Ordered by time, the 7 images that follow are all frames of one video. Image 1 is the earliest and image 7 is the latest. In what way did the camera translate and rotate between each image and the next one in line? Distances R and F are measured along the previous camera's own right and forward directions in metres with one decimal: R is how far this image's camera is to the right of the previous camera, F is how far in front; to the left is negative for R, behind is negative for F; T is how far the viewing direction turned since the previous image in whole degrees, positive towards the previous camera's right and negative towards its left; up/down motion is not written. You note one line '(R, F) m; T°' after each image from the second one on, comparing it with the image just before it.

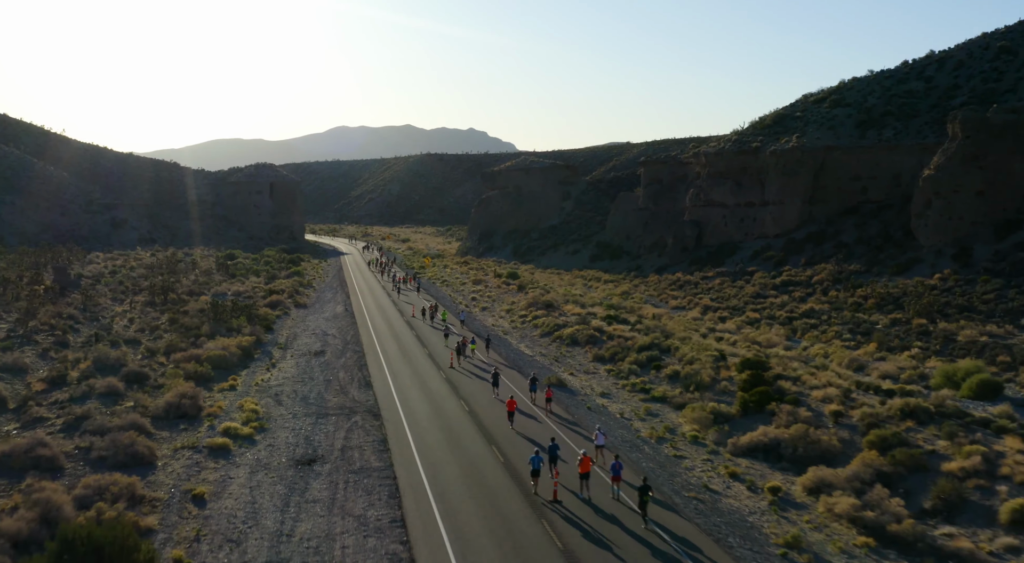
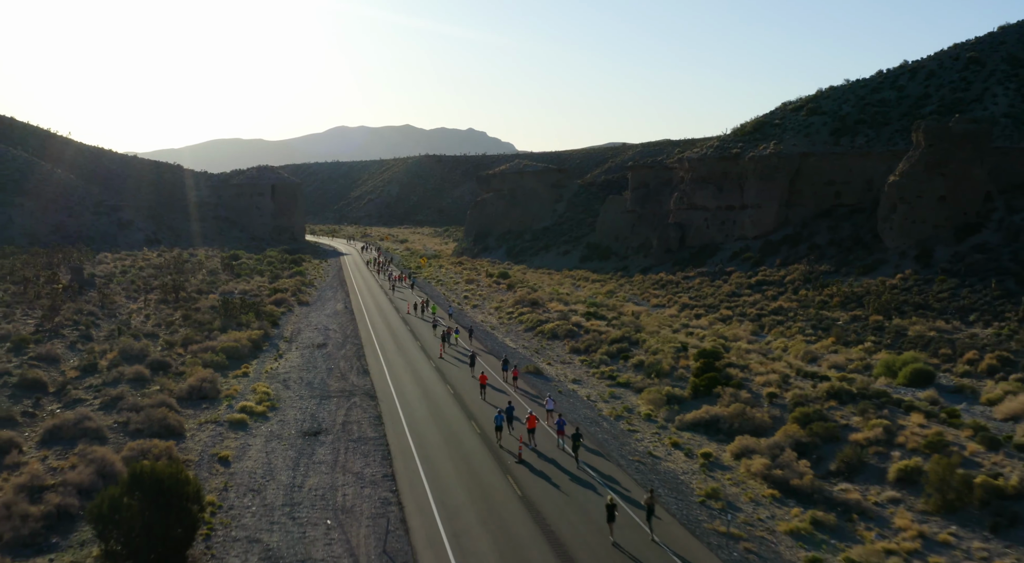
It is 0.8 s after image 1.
(+0.6, -2.5) m; 0°
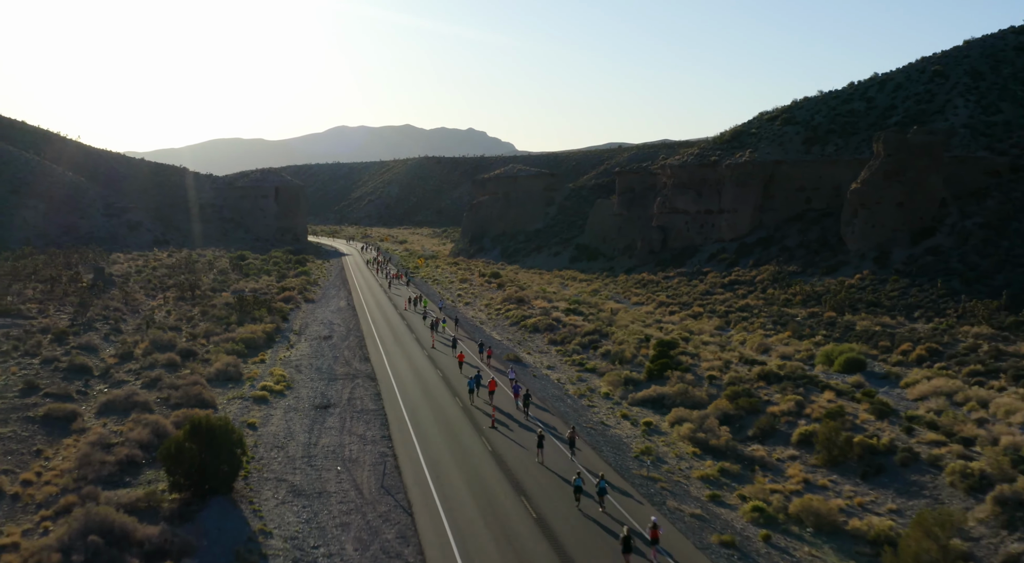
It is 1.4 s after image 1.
(+0.7, -3.4) m; 0°
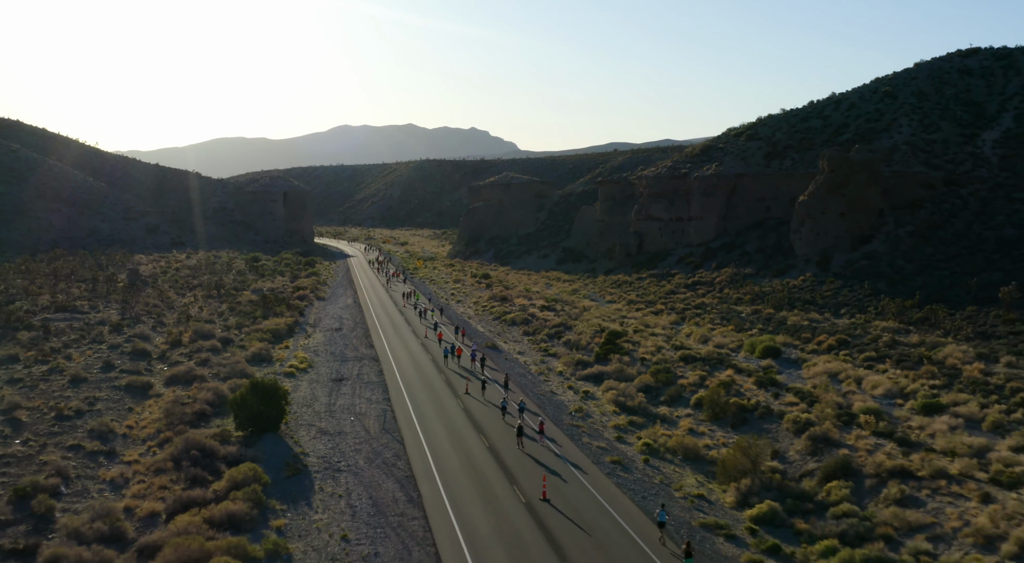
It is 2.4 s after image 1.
(+1.2, -6.0) m; 0°
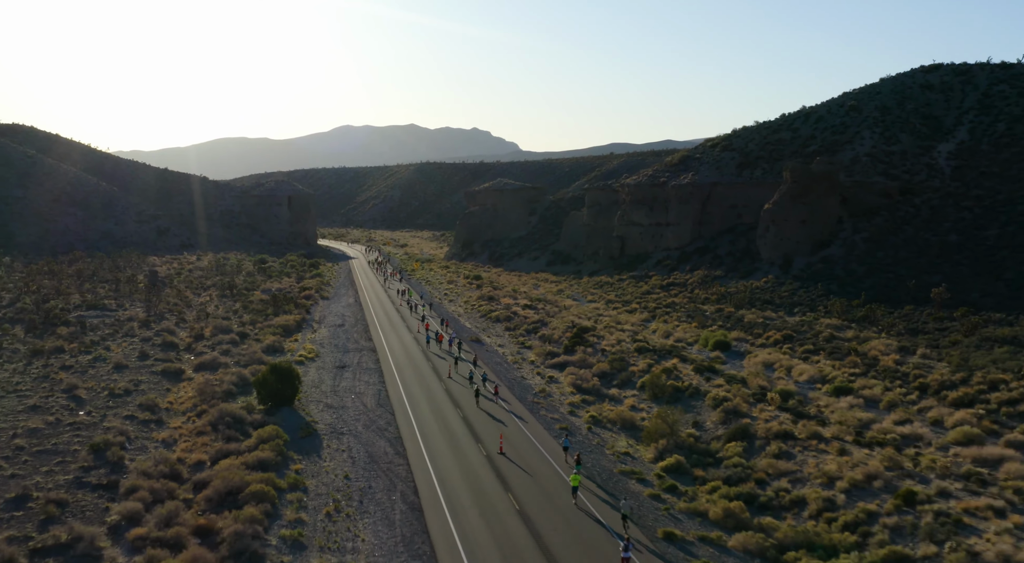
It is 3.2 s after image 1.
(+1.1, -4.6) m; 0°
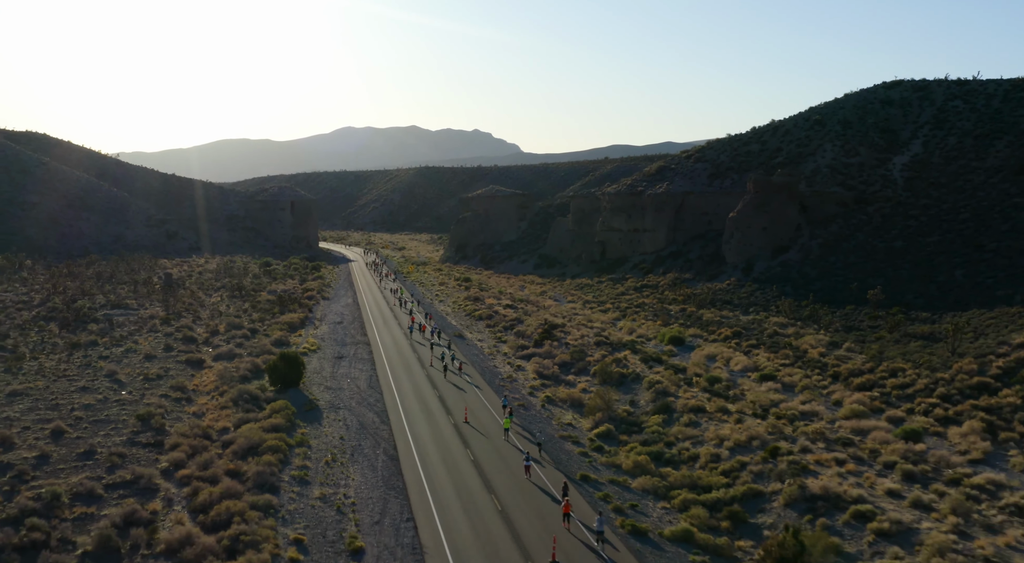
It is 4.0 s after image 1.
(+1.4, -5.0) m; 0°
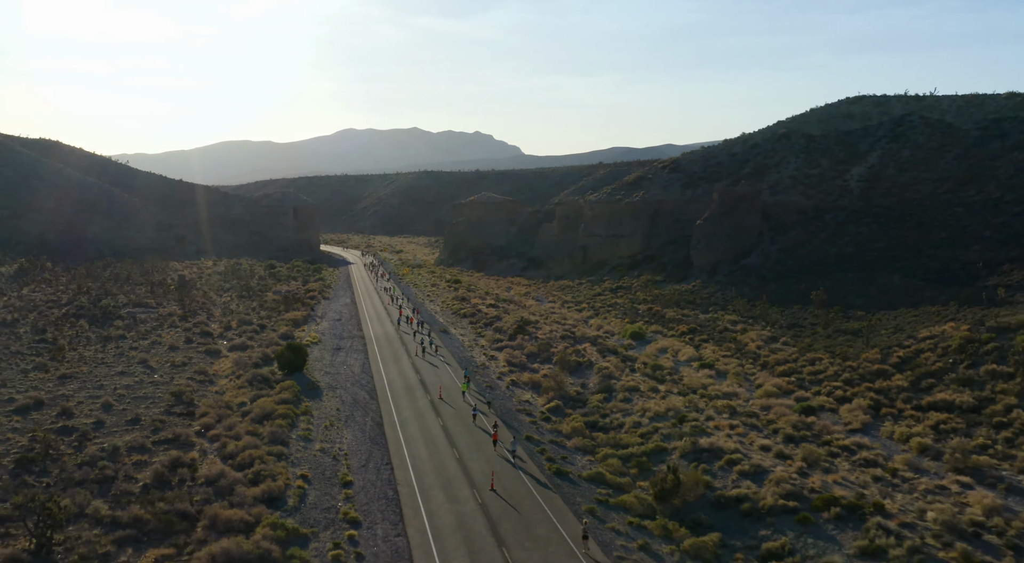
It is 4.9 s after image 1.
(+1.6, -5.5) m; 0°
